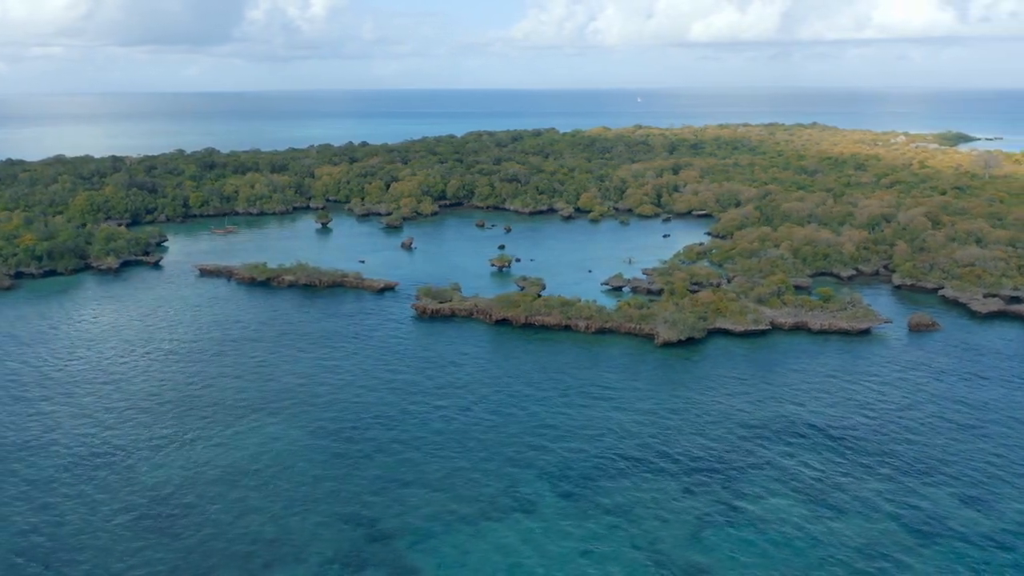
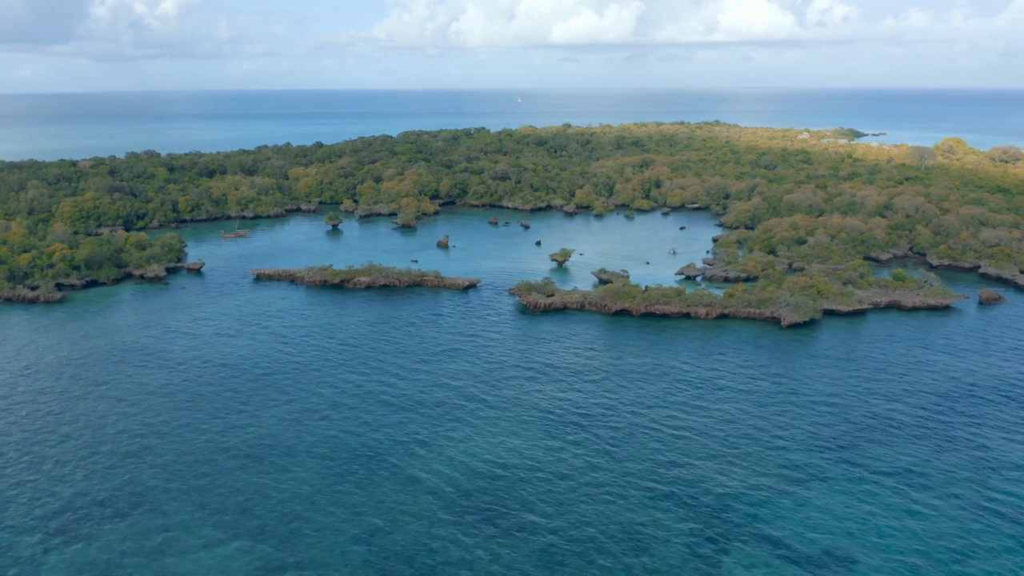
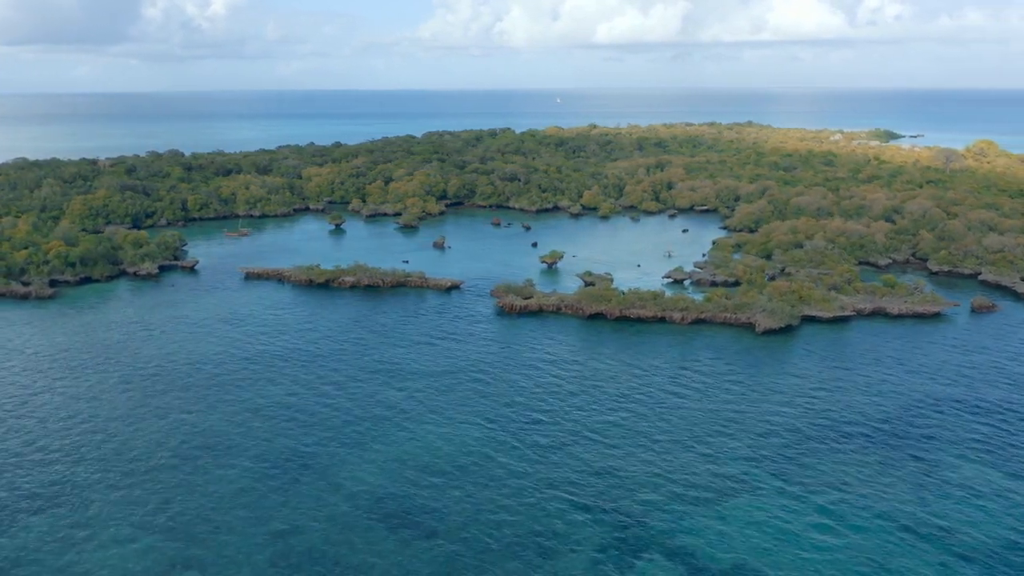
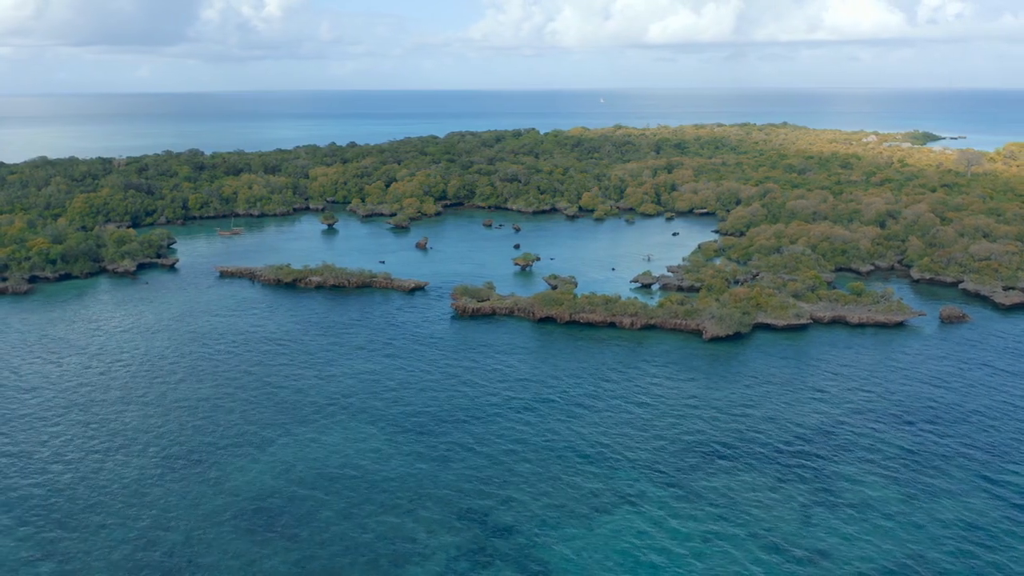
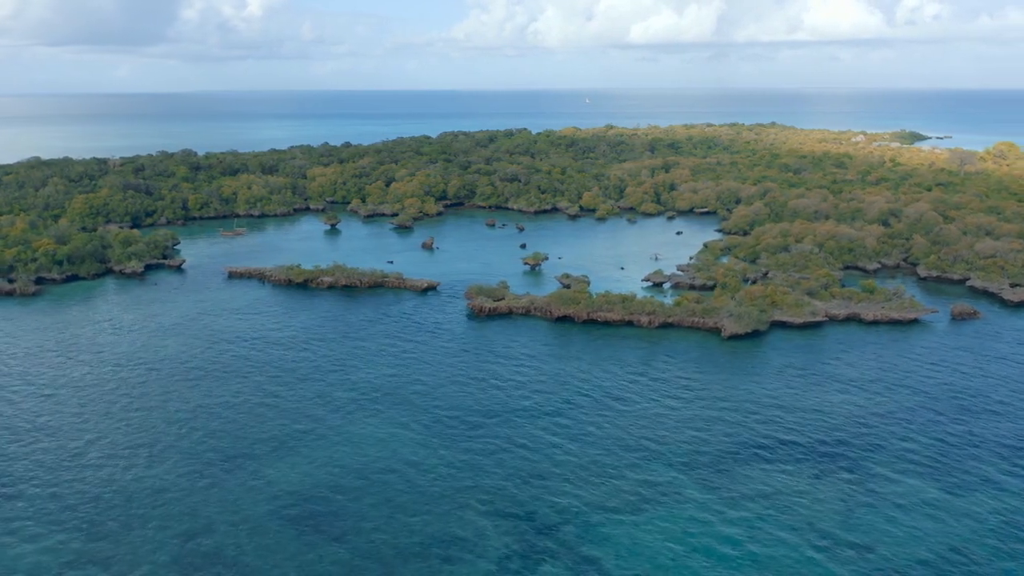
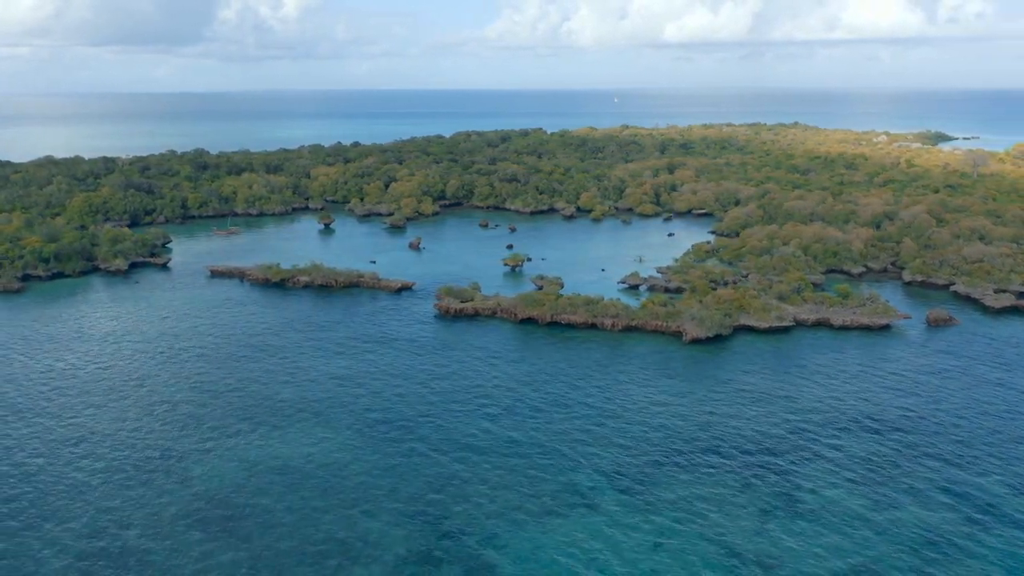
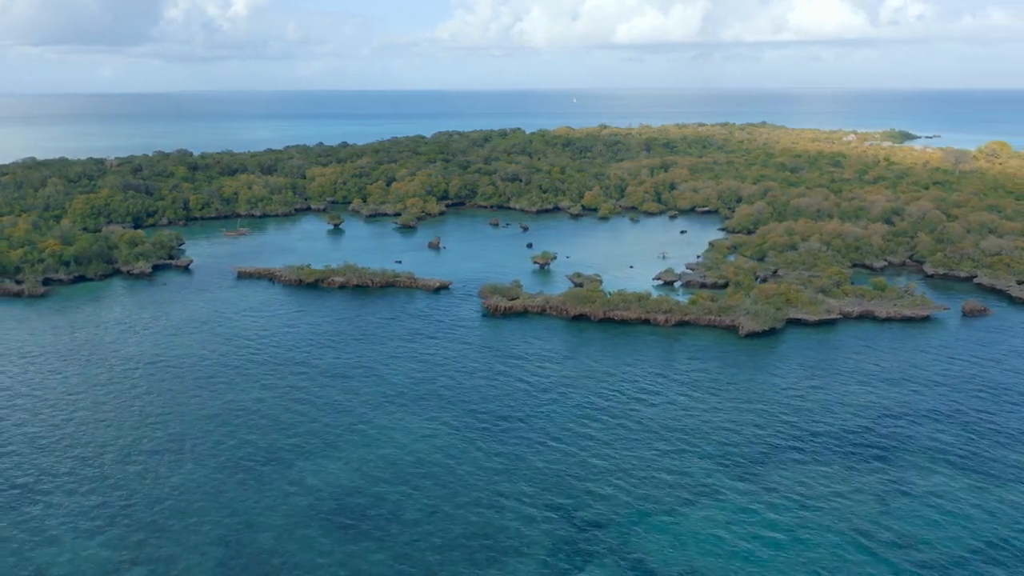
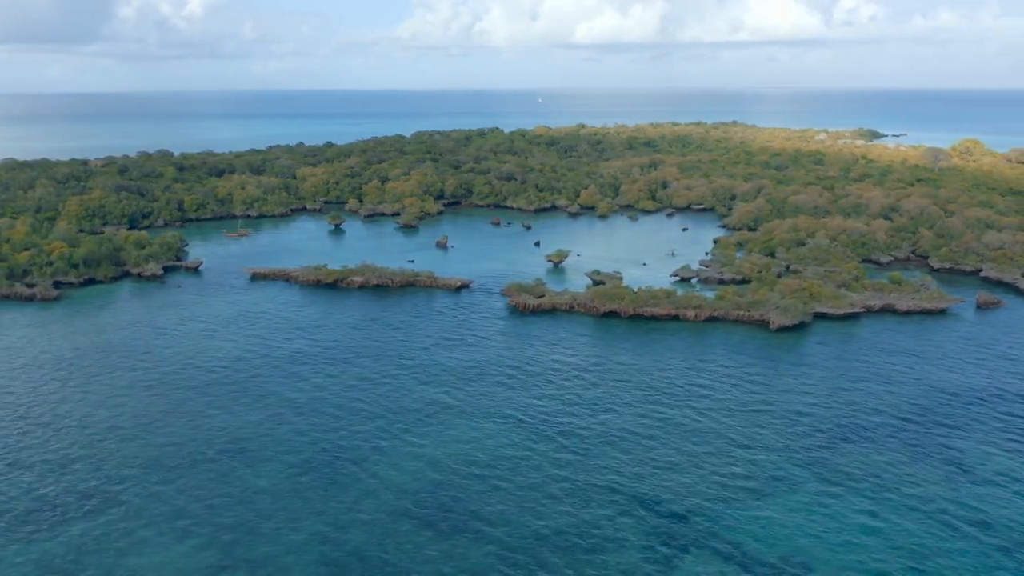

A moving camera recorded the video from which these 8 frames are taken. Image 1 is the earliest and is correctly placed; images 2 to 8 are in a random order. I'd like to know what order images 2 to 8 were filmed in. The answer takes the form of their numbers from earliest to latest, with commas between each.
6, 4, 5, 7, 3, 8, 2
